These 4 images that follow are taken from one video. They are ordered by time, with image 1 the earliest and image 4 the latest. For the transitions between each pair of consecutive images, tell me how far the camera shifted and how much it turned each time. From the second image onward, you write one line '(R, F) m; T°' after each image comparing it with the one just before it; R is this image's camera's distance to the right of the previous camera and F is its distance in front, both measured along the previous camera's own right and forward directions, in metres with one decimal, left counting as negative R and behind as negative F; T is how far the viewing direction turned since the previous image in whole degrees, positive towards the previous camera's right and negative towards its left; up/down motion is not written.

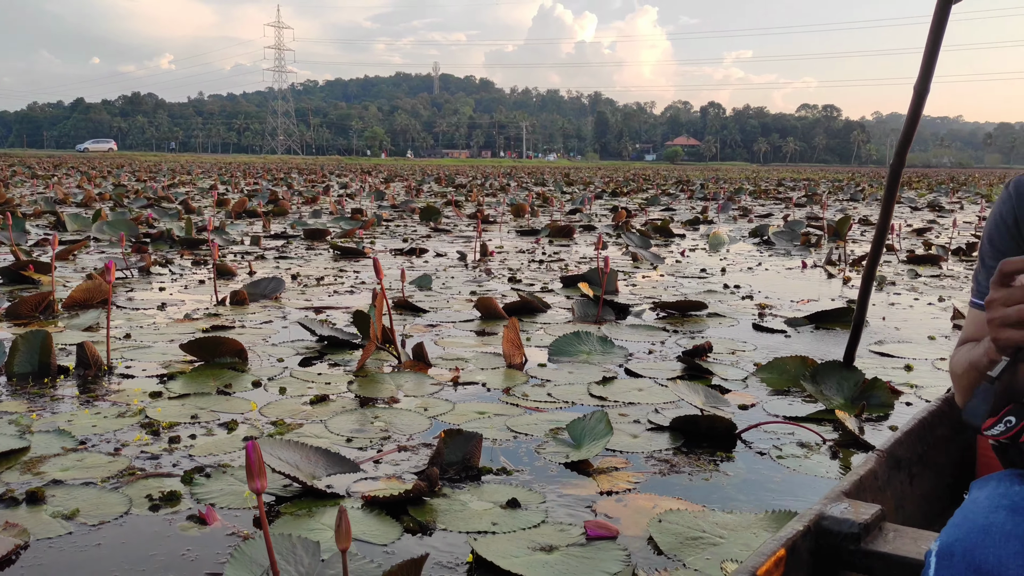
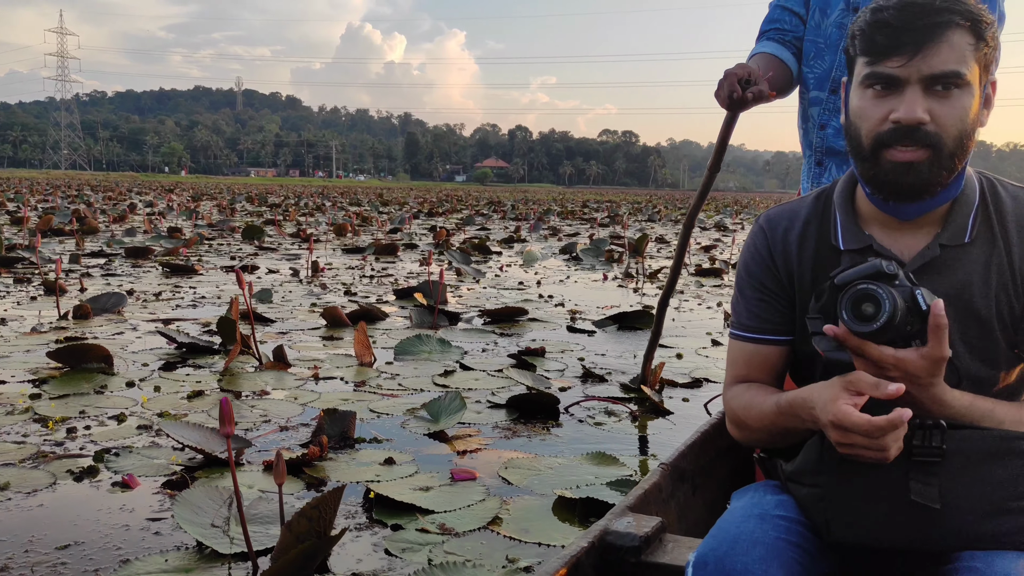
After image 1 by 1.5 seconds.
(-0.2, -0.5) m; +12°
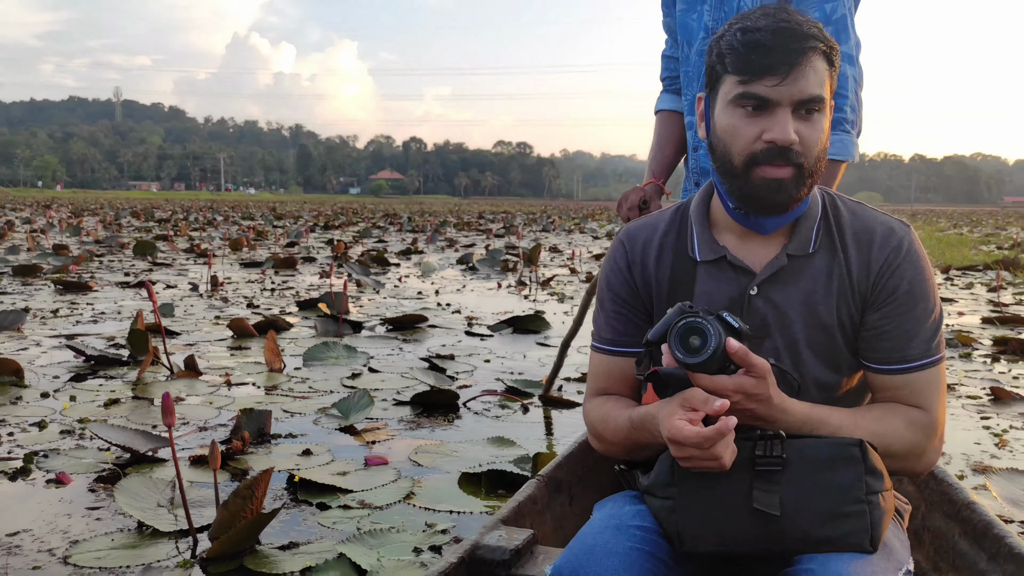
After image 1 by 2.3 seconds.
(0.0, -0.3) m; +7°
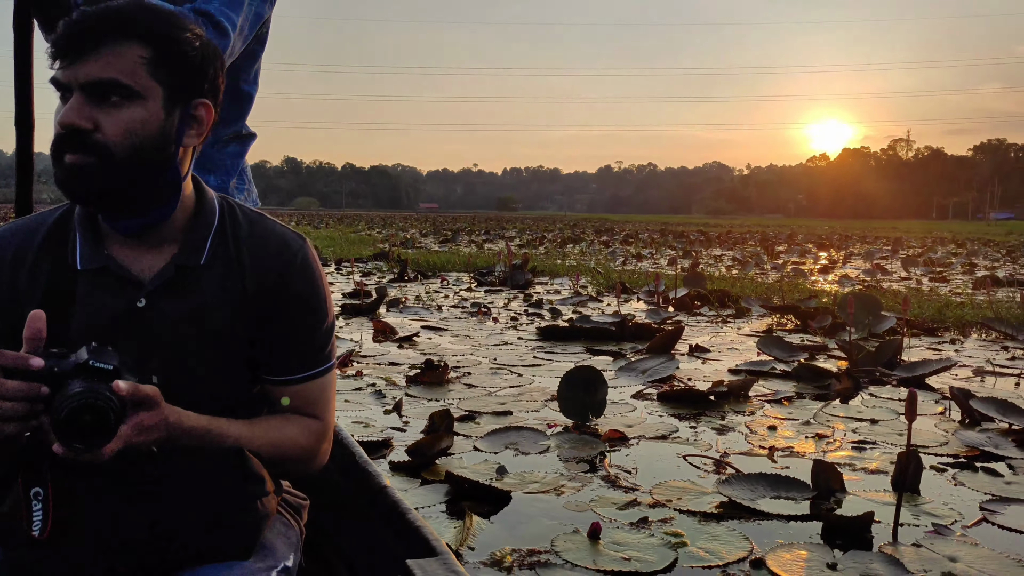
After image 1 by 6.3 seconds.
(-0.1, -1.3) m; +35°
